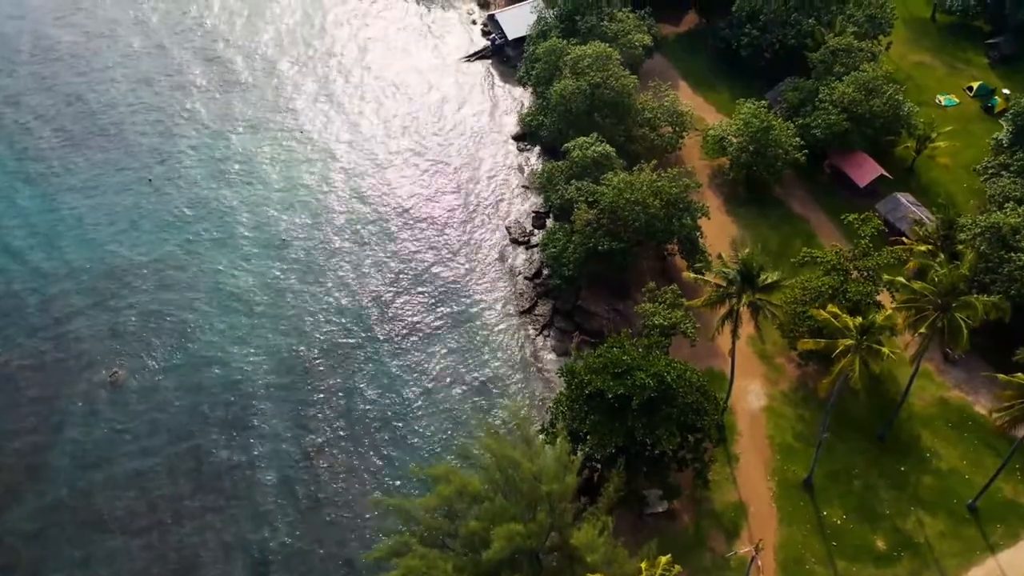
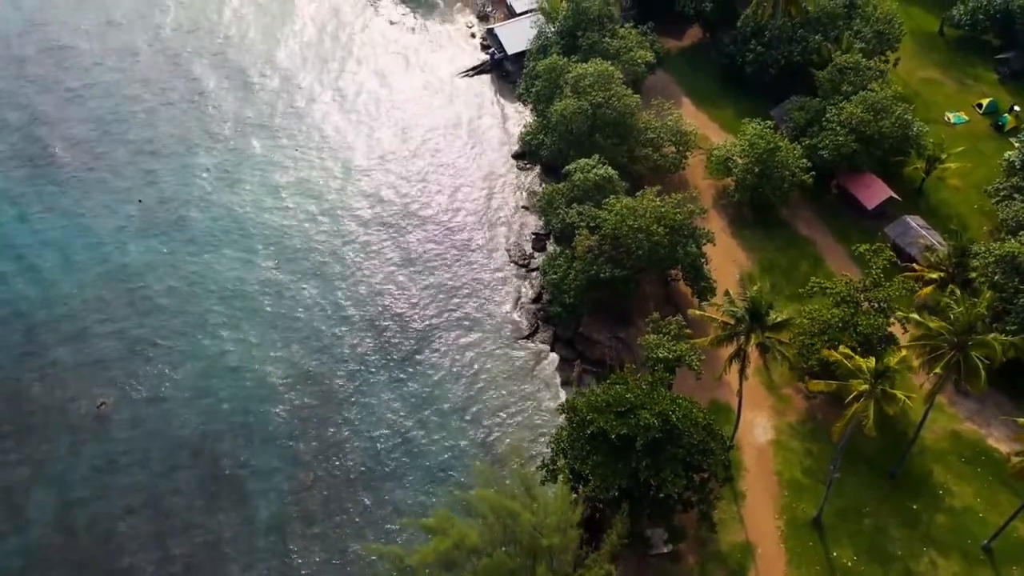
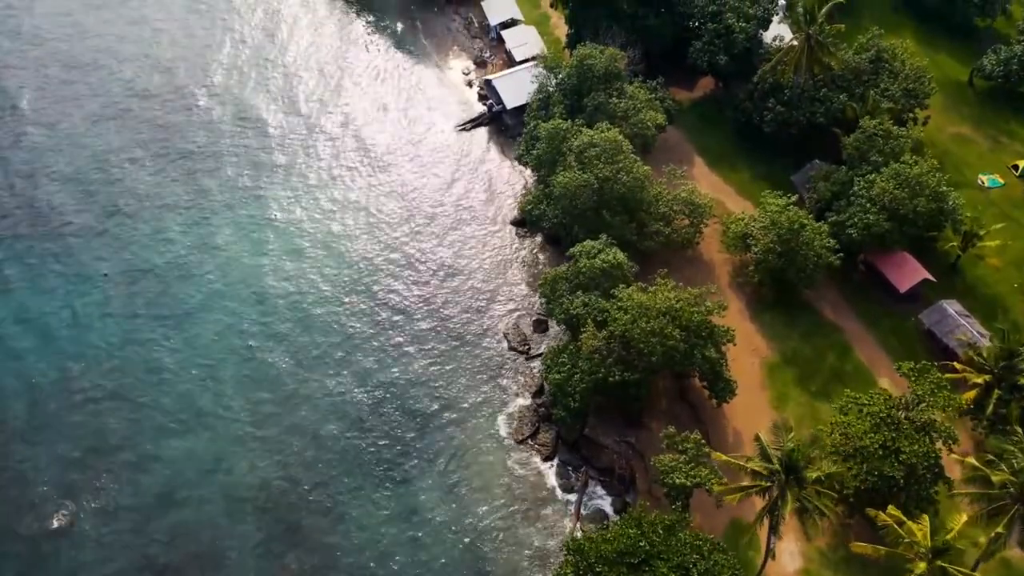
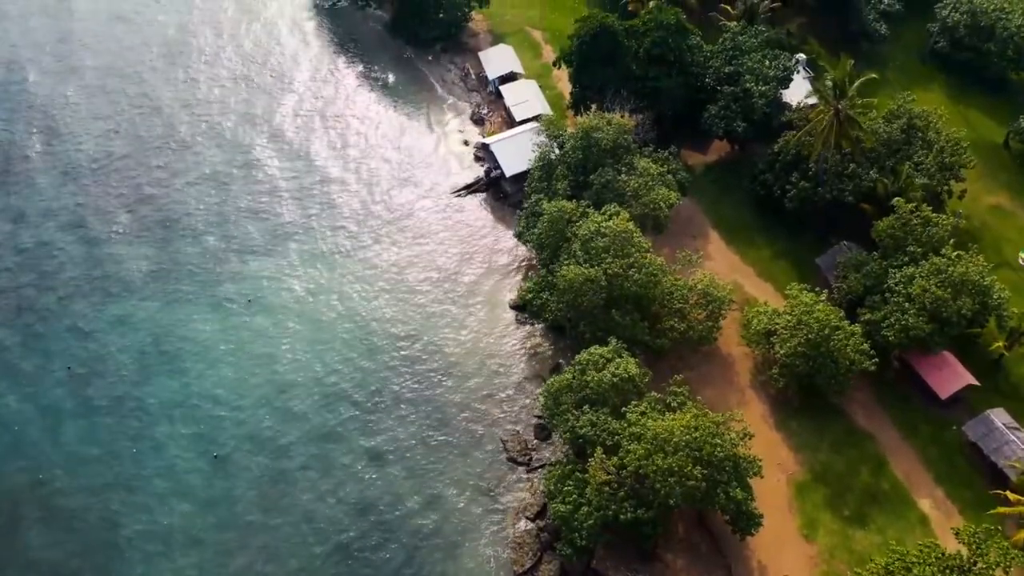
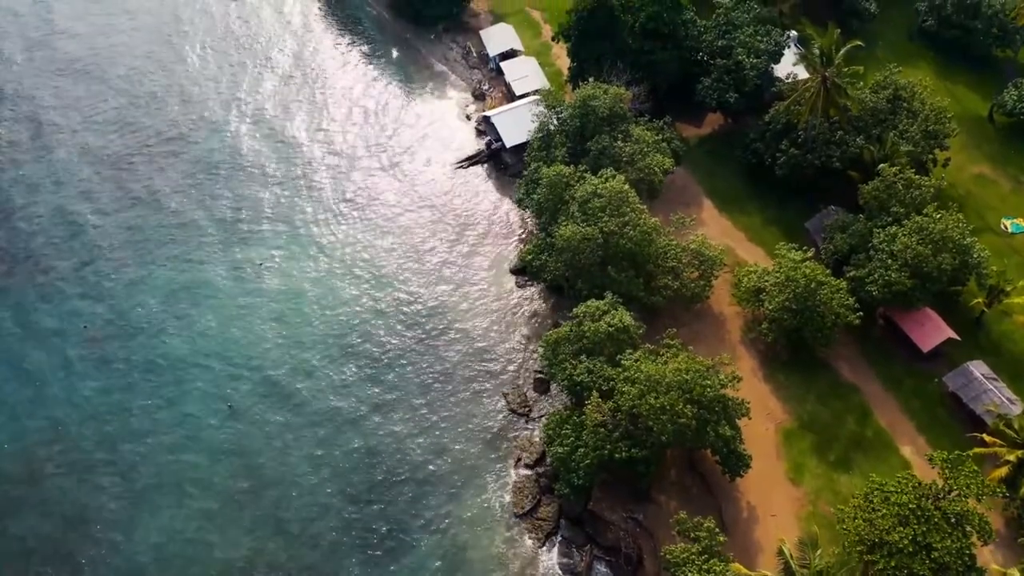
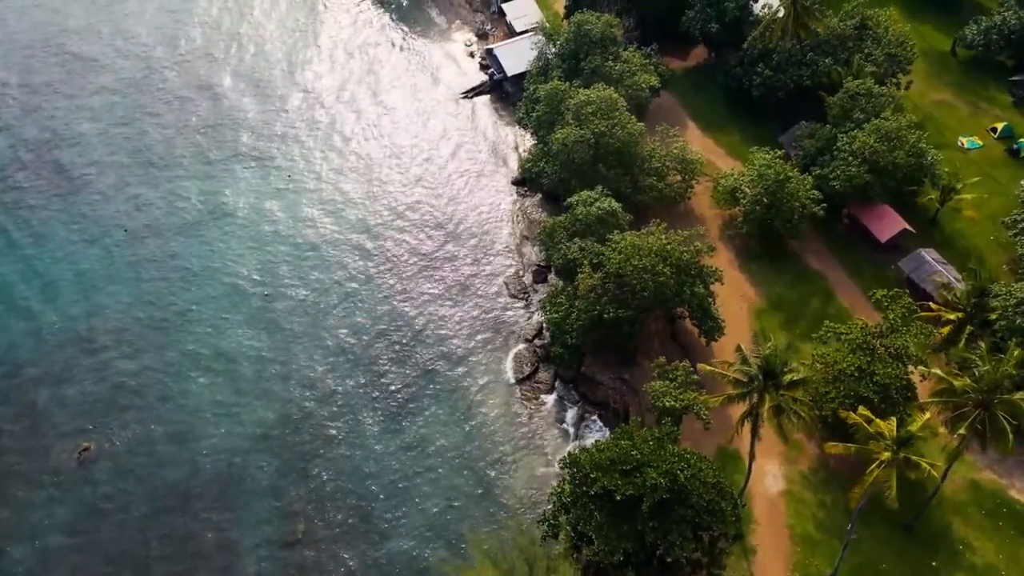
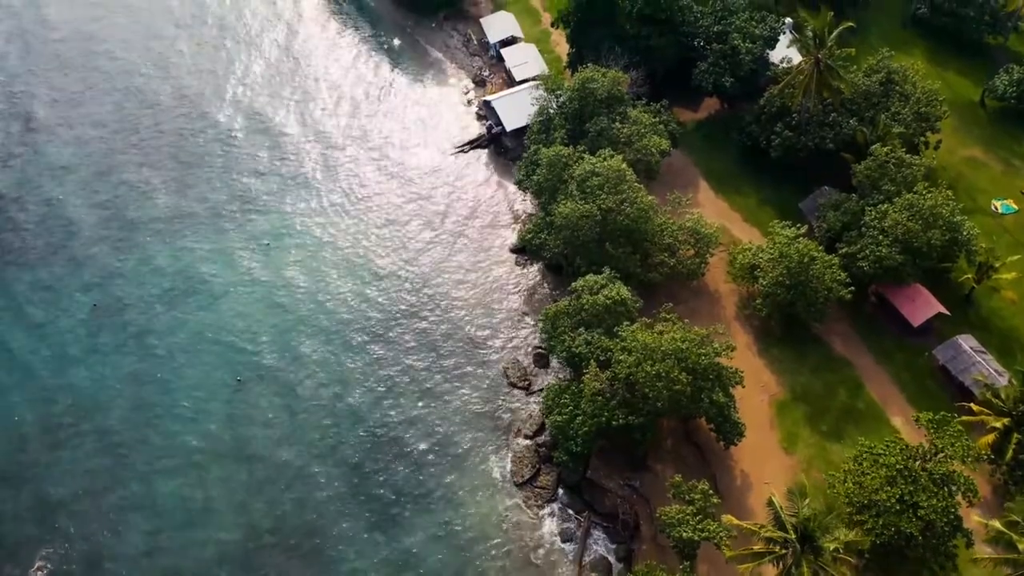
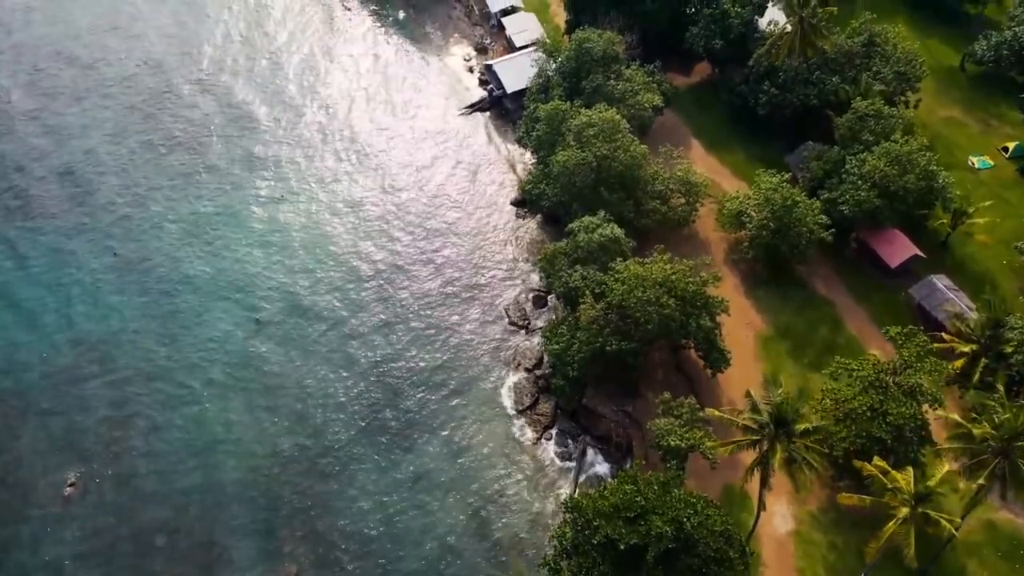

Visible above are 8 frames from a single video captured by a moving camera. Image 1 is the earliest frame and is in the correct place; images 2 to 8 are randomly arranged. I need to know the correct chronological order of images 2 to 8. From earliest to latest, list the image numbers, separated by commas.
2, 6, 8, 3, 7, 5, 4
